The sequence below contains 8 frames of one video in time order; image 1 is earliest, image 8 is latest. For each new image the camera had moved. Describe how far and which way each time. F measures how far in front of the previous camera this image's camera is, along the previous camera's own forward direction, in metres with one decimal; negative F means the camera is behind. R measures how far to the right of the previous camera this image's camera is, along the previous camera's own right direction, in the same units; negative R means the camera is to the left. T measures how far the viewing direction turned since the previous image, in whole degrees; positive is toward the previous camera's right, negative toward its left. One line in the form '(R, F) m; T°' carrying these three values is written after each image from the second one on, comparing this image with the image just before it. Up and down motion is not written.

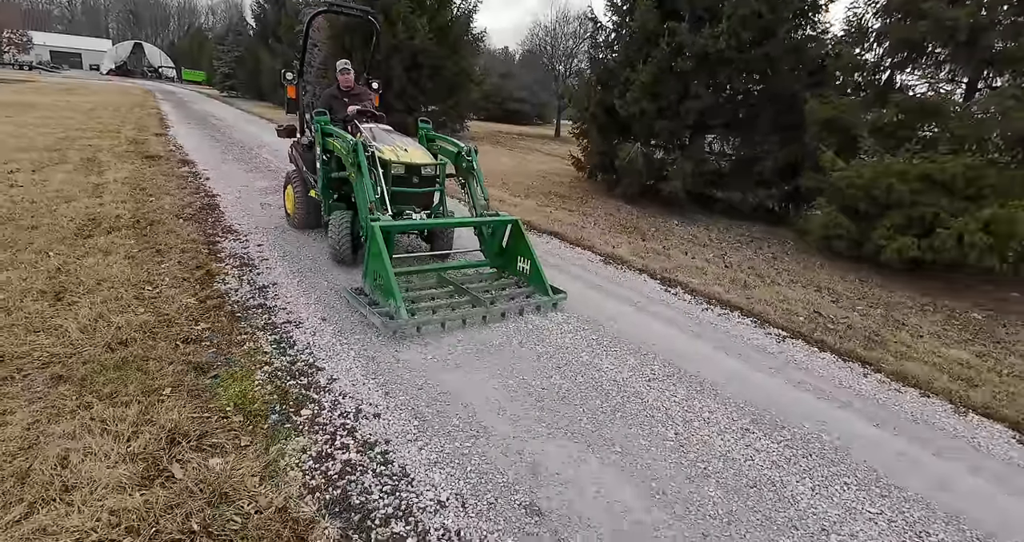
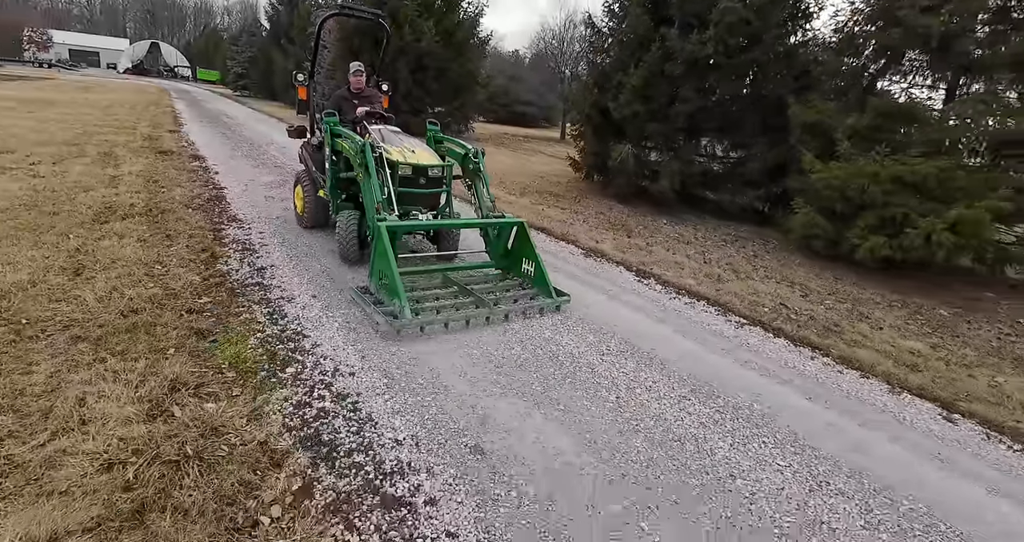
(+0.2, -0.3) m; -1°
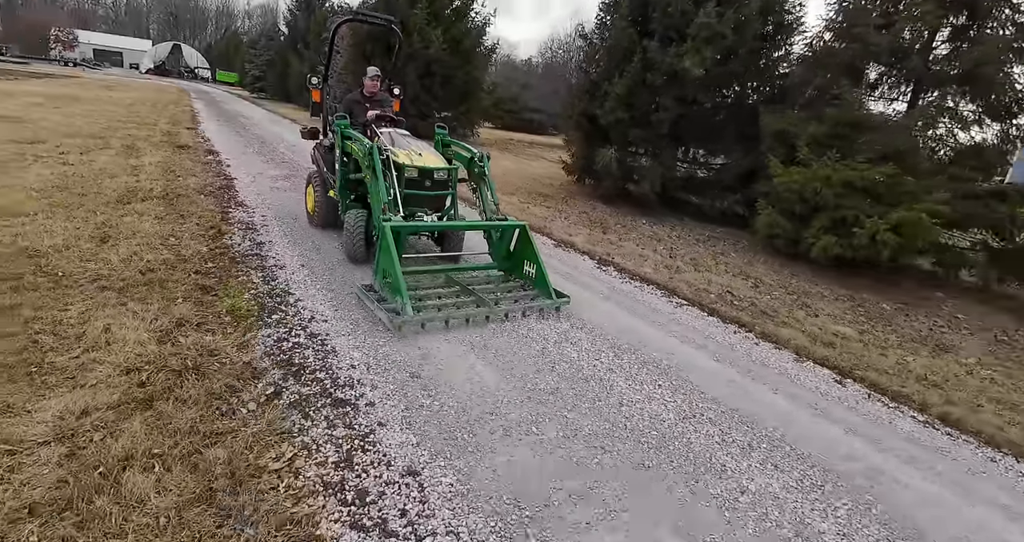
(+0.4, -0.5) m; -1°
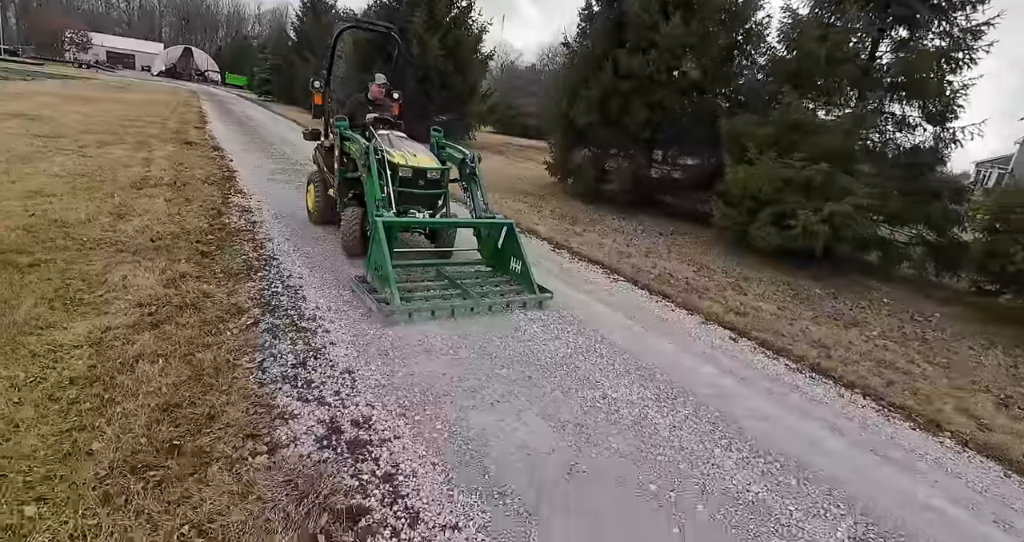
(+0.5, -0.6) m; -1°
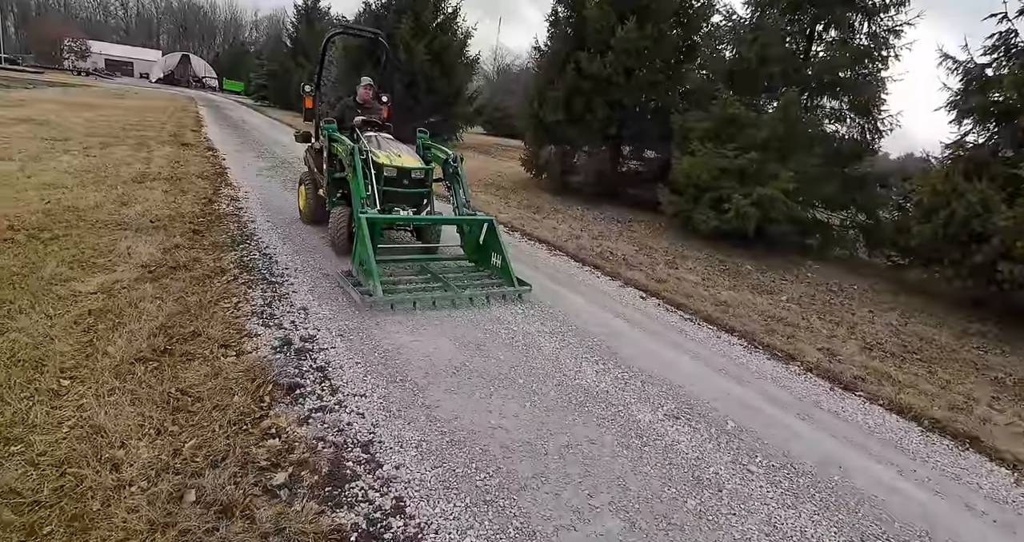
(+0.5, -0.7) m; 0°
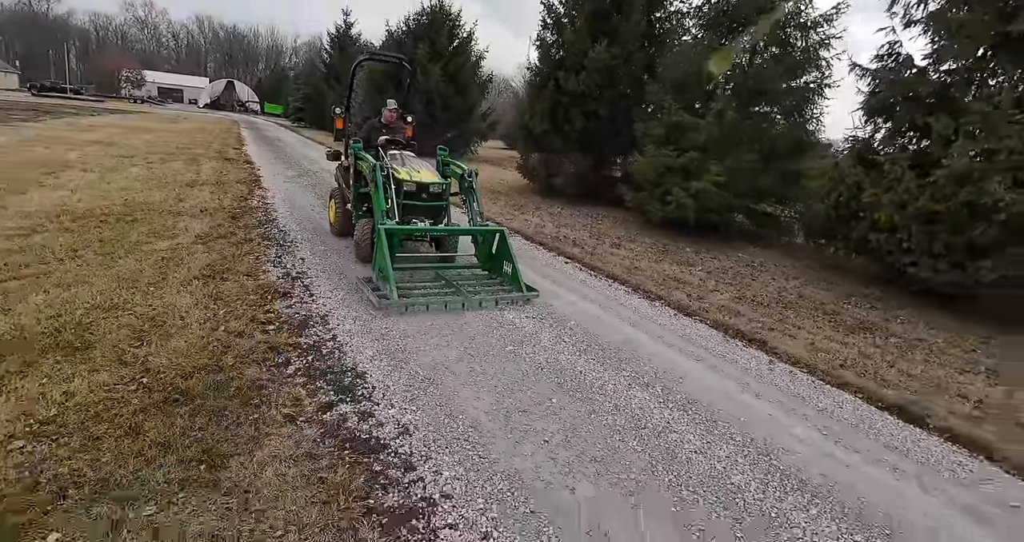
(+1.0, -1.4) m; -4°
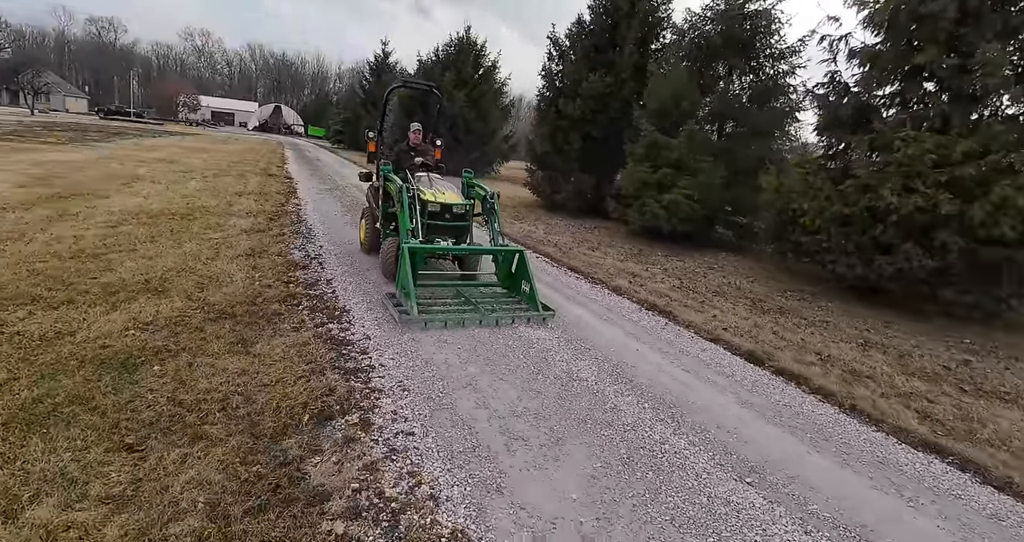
(+0.8, -1.2) m; -4°
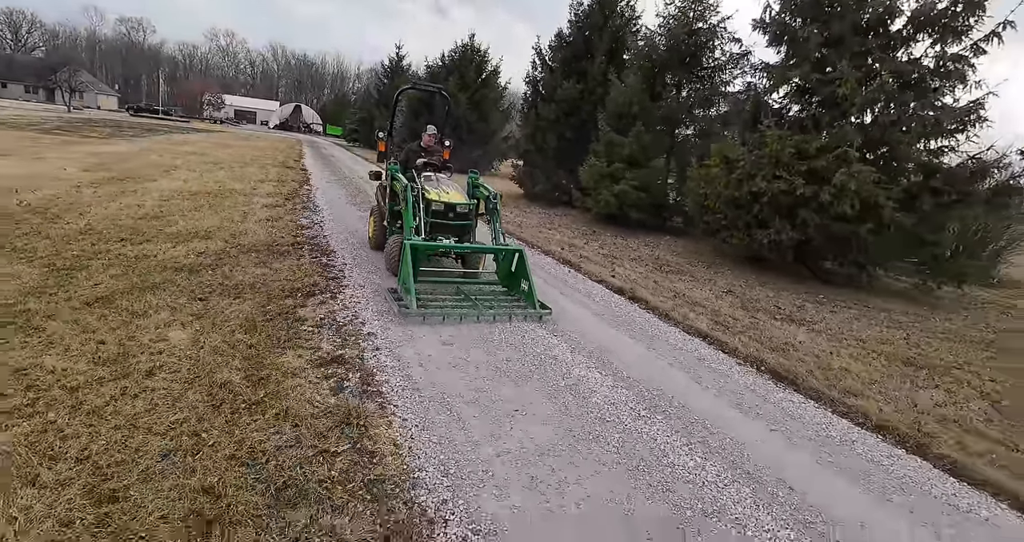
(+1.0, -1.8) m; -2°
